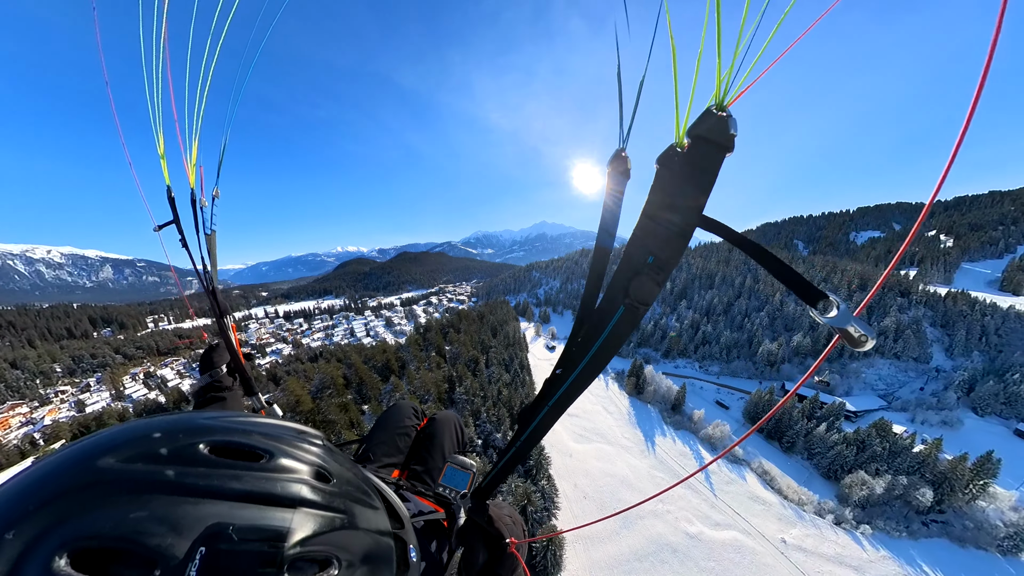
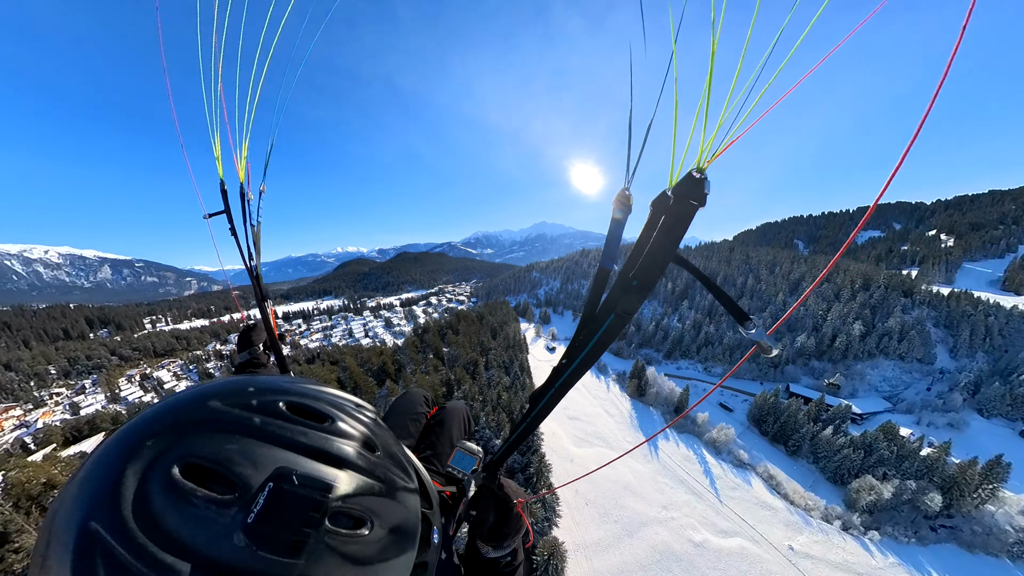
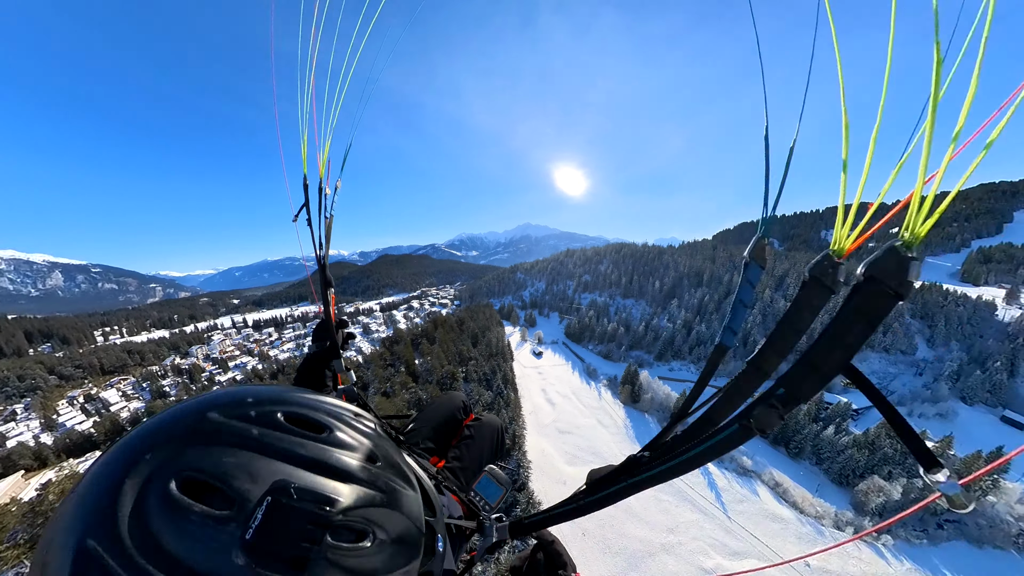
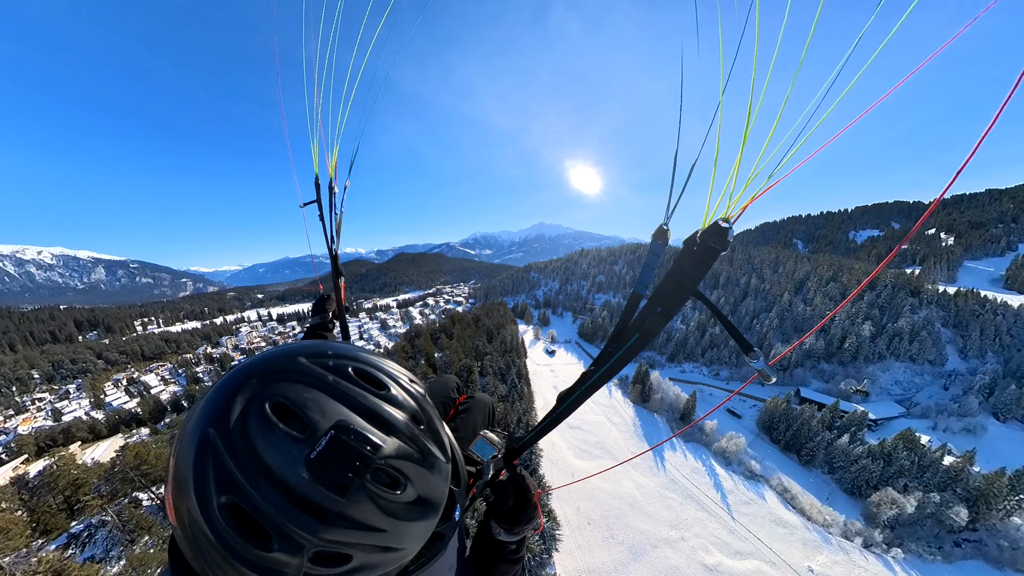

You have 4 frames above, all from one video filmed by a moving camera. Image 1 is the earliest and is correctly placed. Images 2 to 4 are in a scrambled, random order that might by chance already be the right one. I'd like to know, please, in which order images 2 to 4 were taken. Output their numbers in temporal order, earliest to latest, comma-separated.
2, 4, 3
